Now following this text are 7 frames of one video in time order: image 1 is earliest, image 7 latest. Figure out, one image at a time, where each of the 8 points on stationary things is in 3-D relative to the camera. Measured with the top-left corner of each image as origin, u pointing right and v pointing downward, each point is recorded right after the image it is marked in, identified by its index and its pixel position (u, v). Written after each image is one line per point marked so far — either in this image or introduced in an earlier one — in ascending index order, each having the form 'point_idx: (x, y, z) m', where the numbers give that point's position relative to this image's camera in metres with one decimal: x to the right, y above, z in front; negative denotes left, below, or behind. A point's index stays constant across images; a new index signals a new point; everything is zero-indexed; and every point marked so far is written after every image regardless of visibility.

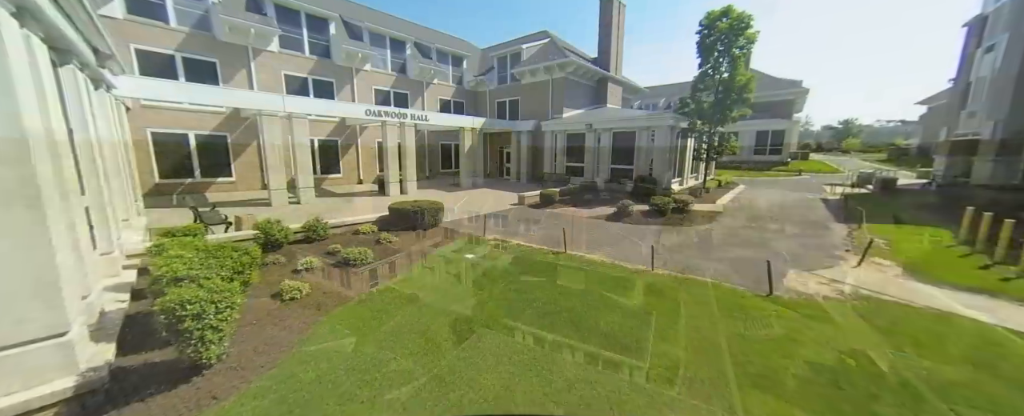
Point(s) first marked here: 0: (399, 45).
0: (-6.8, +9.8, +19.9) m
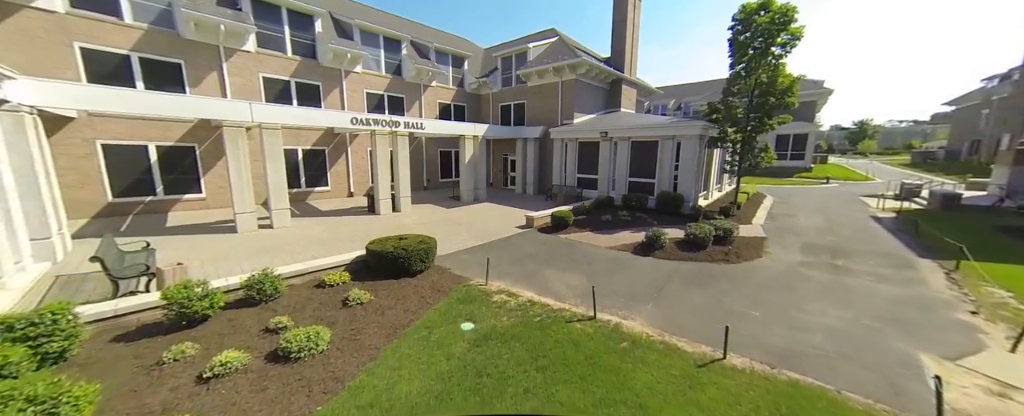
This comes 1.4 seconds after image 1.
0: (-6.6, +9.0, +18.2) m
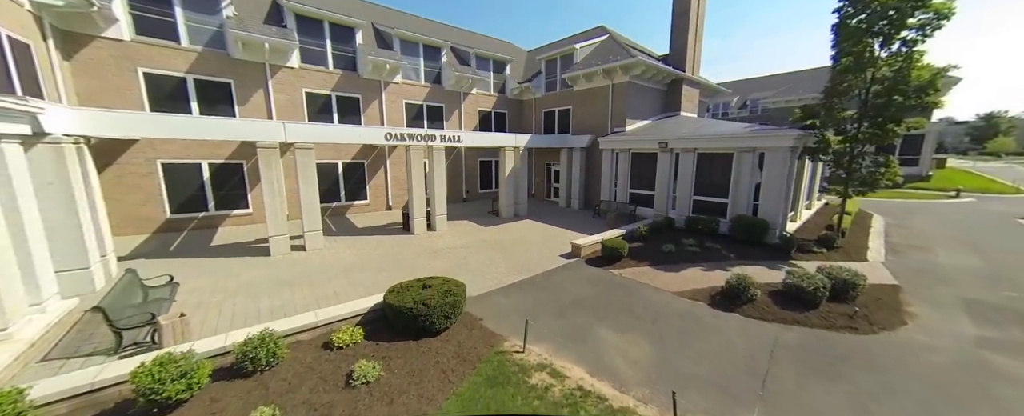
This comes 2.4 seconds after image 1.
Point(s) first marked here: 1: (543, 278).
0: (-4.2, +8.3, +17.6) m
1: (+0.7, -1.7, +8.0) m
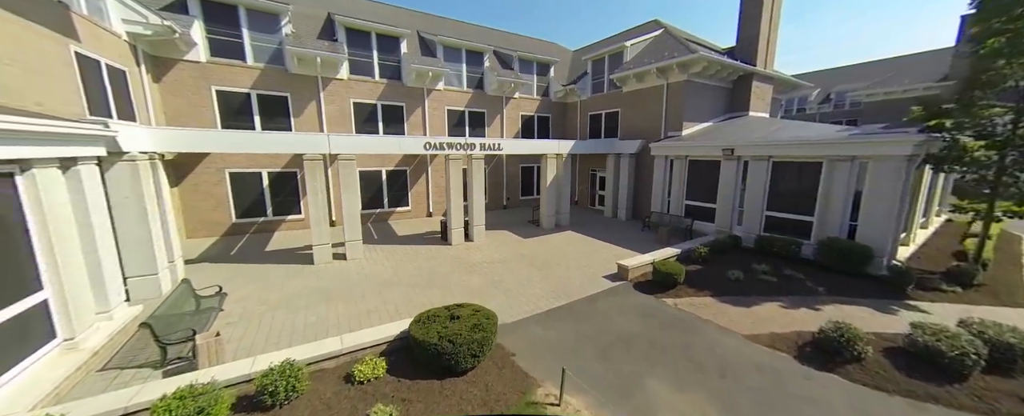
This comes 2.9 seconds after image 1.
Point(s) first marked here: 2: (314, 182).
0: (-1.9, +7.9, +17.4) m
1: (+1.6, -2.1, +7.2) m
2: (-6.0, +0.8, +10.0) m
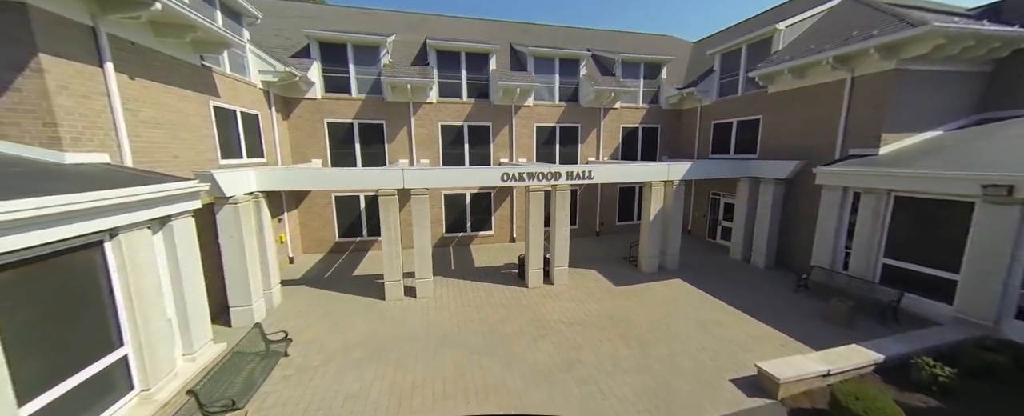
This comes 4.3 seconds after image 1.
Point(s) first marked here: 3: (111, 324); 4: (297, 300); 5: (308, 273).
0: (+2.7, +6.7, +15.5) m
1: (+2.7, -3.3, +4.6) m
2: (-3.6, -0.3, +9.7) m
3: (-6.5, -1.9, +5.4) m
4: (-6.7, -2.8, +10.1) m
5: (-7.7, -2.5, +12.5) m
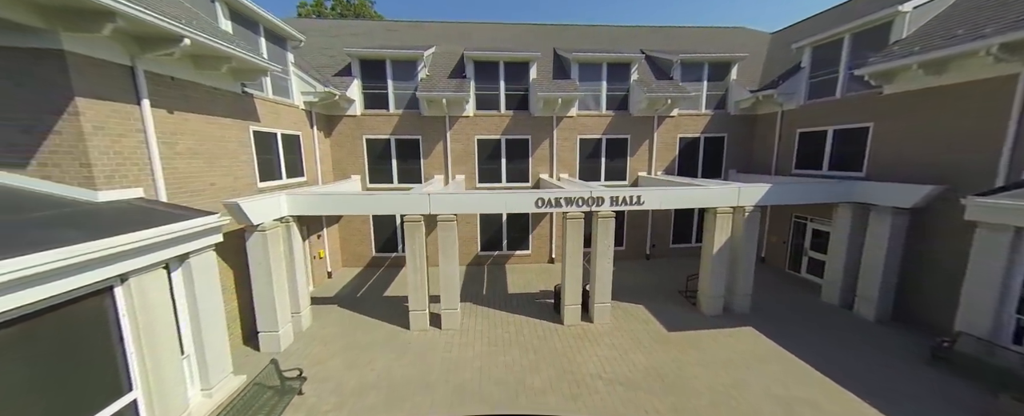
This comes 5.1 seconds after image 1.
0: (+4.5, +5.9, +13.9) m
1: (+2.7, -4.0, +3.1) m
2: (-2.7, -1.0, +9.1) m
3: (-6.3, -2.6, +5.3) m
4: (-5.7, -3.5, +10.0) m
5: (-6.3, -3.2, +12.5) m
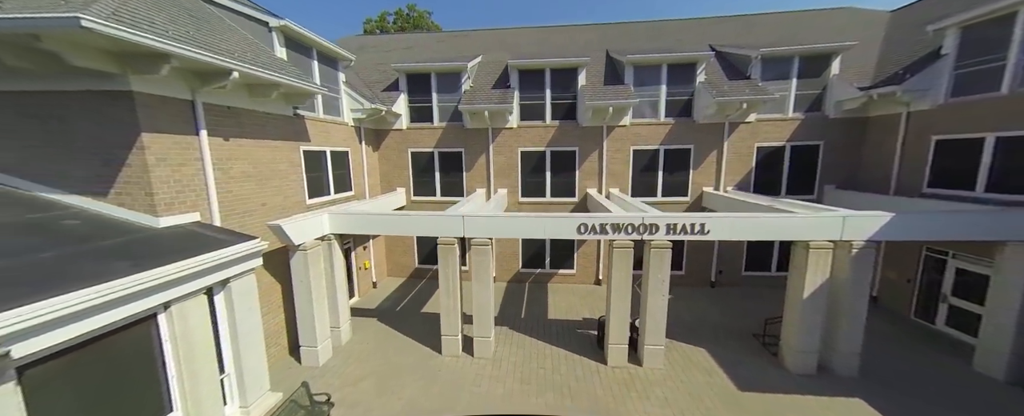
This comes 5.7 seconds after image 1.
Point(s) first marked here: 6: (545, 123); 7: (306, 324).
0: (+6.3, +5.3, +12.1) m
1: (+2.5, -4.7, +1.9) m
2: (-1.8, -1.6, +8.7) m
3: (-6.0, -3.1, +5.6) m
4: (-4.6, -4.0, +10.2) m
5: (-4.7, -3.7, +12.7) m
6: (+1.3, +3.4, +13.0) m
7: (-5.4, -3.1, +8.8) m
